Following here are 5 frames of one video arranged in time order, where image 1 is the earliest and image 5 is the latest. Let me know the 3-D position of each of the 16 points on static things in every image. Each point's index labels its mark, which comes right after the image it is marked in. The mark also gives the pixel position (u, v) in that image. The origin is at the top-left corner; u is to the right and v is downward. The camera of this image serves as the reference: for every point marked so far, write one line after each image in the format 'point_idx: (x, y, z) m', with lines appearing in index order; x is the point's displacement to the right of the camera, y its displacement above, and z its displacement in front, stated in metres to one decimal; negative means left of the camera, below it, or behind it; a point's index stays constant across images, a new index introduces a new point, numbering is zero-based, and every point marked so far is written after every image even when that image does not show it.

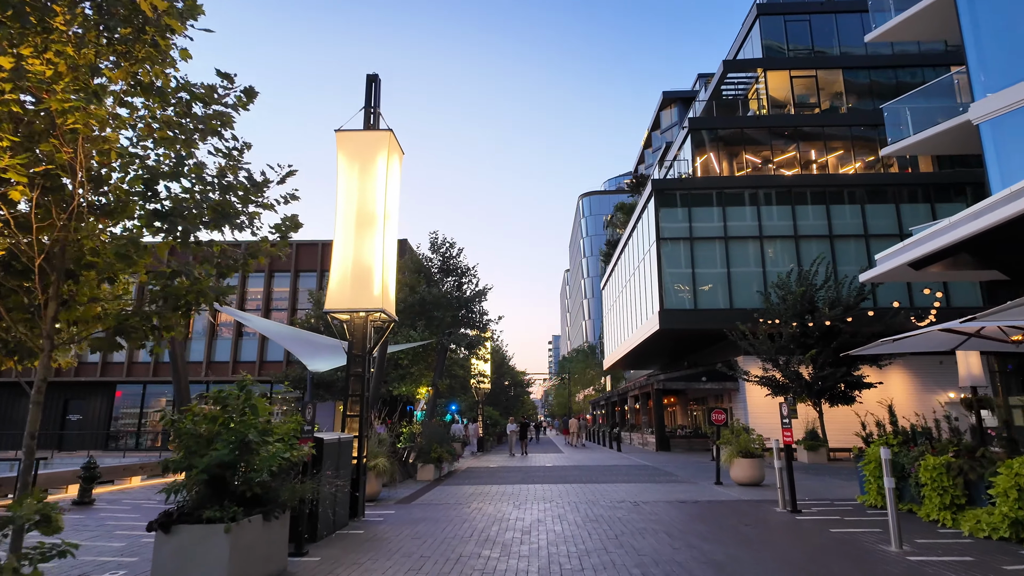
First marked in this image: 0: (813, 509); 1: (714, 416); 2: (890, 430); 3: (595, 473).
0: (+4.8, -3.5, +9.5) m
1: (+4.7, -2.9, +13.6) m
2: (+6.3, -2.3, +9.8) m
3: (+2.2, -5.0, +15.9) m
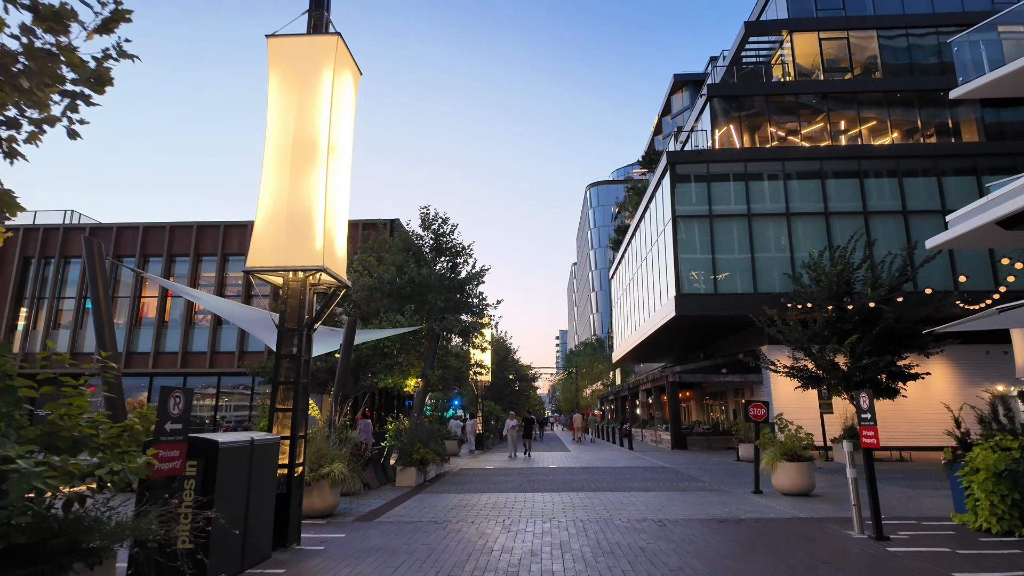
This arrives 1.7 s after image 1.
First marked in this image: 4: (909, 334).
0: (+4.7, -3.0, +7.1) m
1: (+4.5, -2.3, +11.2) m
2: (+6.1, -1.8, +7.4) m
3: (+2.2, -4.4, +13.6) m
4: (+12.8, -1.5, +19.2) m
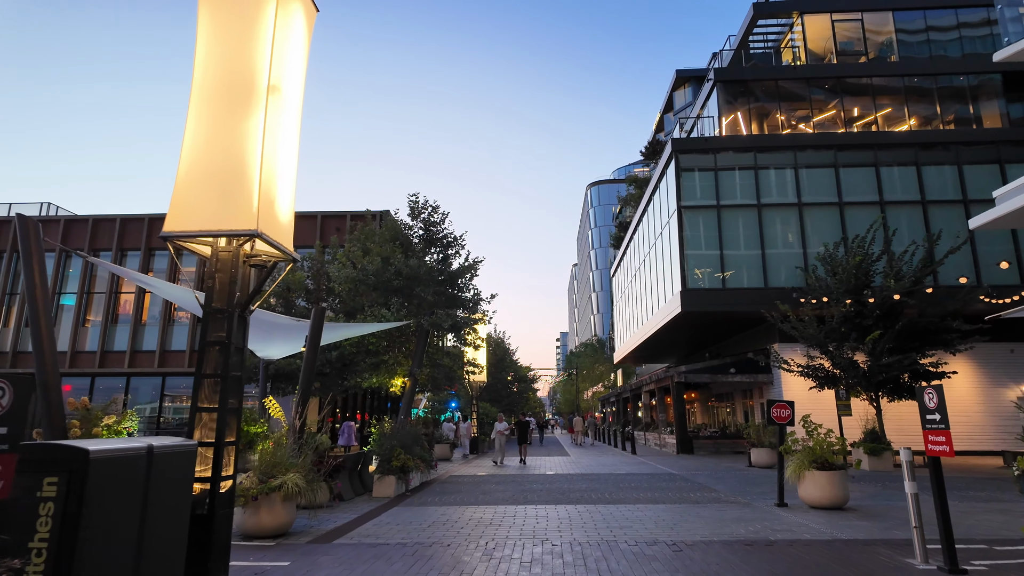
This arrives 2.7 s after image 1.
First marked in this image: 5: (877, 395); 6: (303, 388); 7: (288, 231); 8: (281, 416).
0: (+4.5, -2.7, +5.7) m
1: (+4.4, -2.1, +9.9) m
2: (+5.9, -1.5, +6.0) m
3: (+2.0, -4.1, +12.3) m
4: (+12.6, -1.3, +17.8) m
5: (+11.0, -3.2, +18.0) m
6: (-3.4, -1.6, +9.7) m
7: (-2.3, +0.6, +6.2) m
8: (-3.9, -2.2, +10.1) m
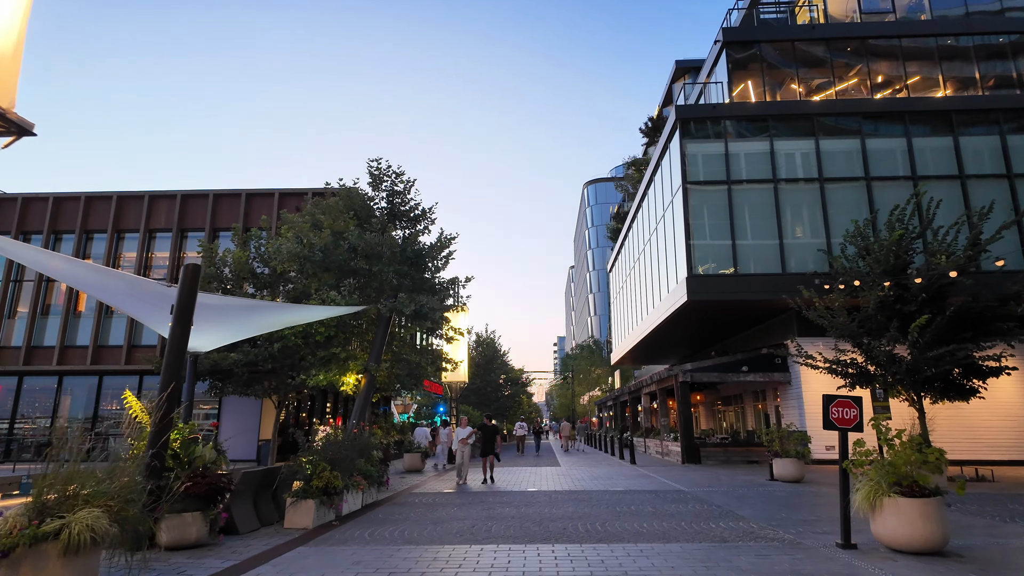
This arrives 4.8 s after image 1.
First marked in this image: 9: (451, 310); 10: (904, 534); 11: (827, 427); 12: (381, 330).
0: (+3.9, -2.0, +2.9) m
1: (+3.8, -1.5, +7.0) m
2: (+5.4, -0.9, +3.2) m
3: (+1.4, -3.5, +9.4) m
4: (+12.0, -0.8, +15.0) m
5: (+10.4, -2.7, +15.1) m
6: (-4.0, -1.0, +6.8) m
7: (-2.9, +1.2, +3.3) m
8: (-4.5, -1.6, +7.2) m
9: (-1.7, -0.6, +16.2) m
10: (+4.1, -2.6, +6.2) m
11: (+3.7, -1.6, +7.0) m
12: (-3.3, -1.1, +14.8) m
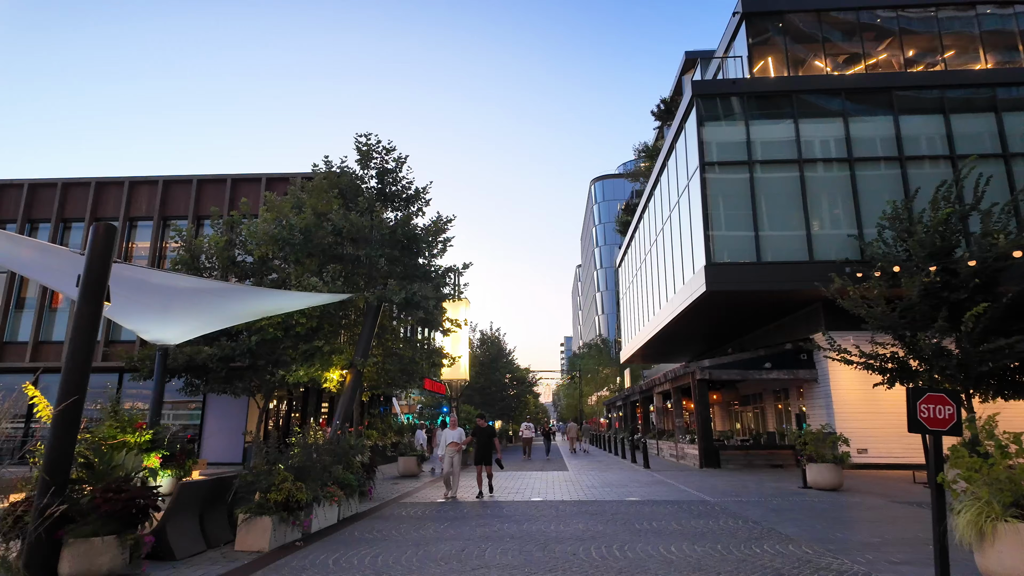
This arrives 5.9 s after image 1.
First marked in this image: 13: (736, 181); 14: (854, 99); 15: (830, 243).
0: (+3.8, -1.7, +1.3) m
1: (+3.8, -1.1, +5.5) m
2: (+5.3, -0.5, +1.6) m
3: (+1.4, -3.2, +7.9) m
4: (+12.1, -0.4, +13.4) m
5: (+10.5, -2.4, +13.5) m
6: (-4.0, -0.7, +5.3) m
7: (-3.0, +1.5, +1.8) m
8: (-4.5, -1.3, +5.7) m
9: (-1.6, -0.3, +14.8) m
10: (+4.1, -2.3, +4.7) m
11: (+3.7, -1.3, +5.5) m
12: (-3.2, -0.8, +13.4) m
13: (+7.4, +3.6, +19.7) m
14: (+11.5, +6.3, +19.9) m
15: (+10.0, +1.4, +18.7) m
